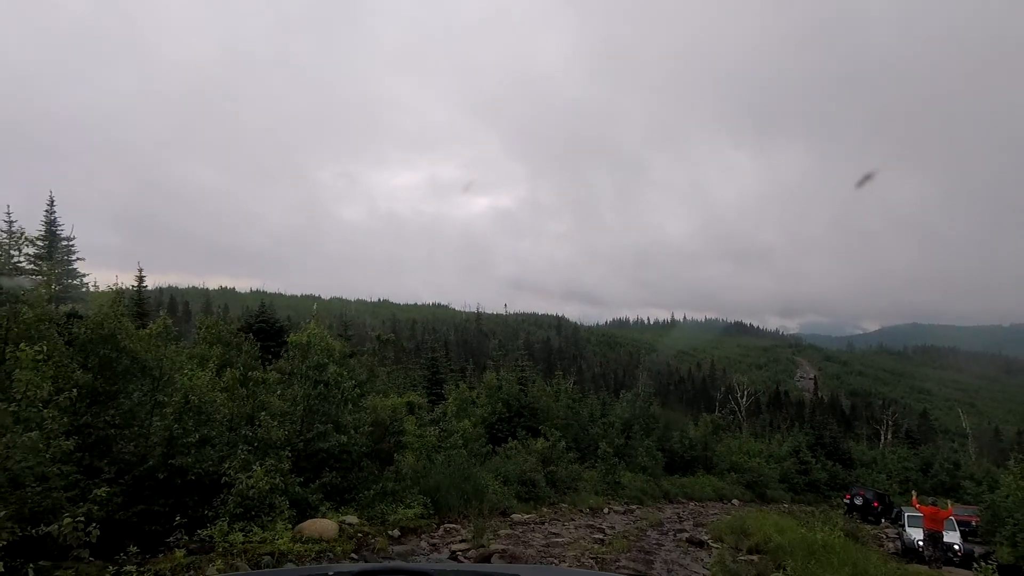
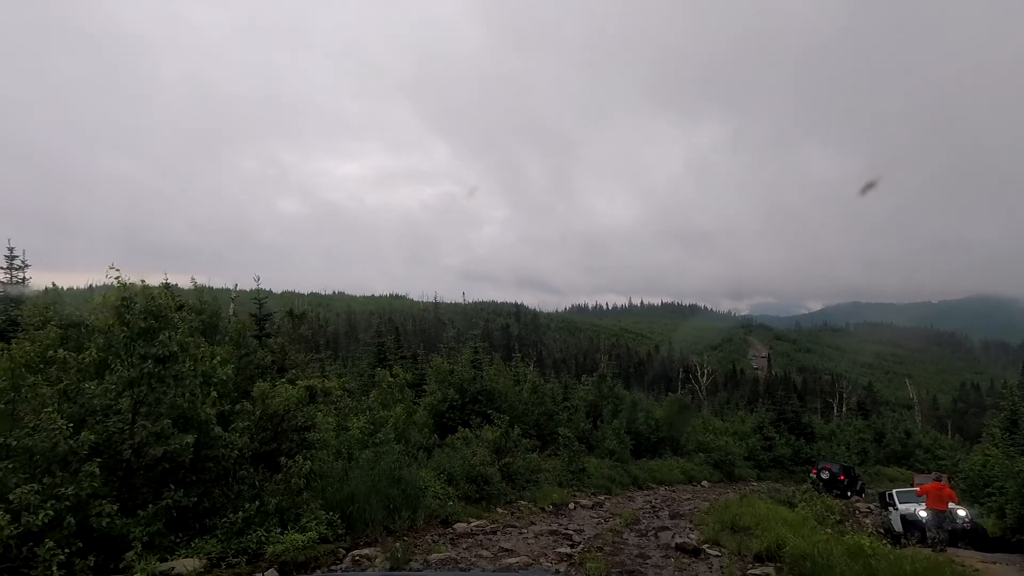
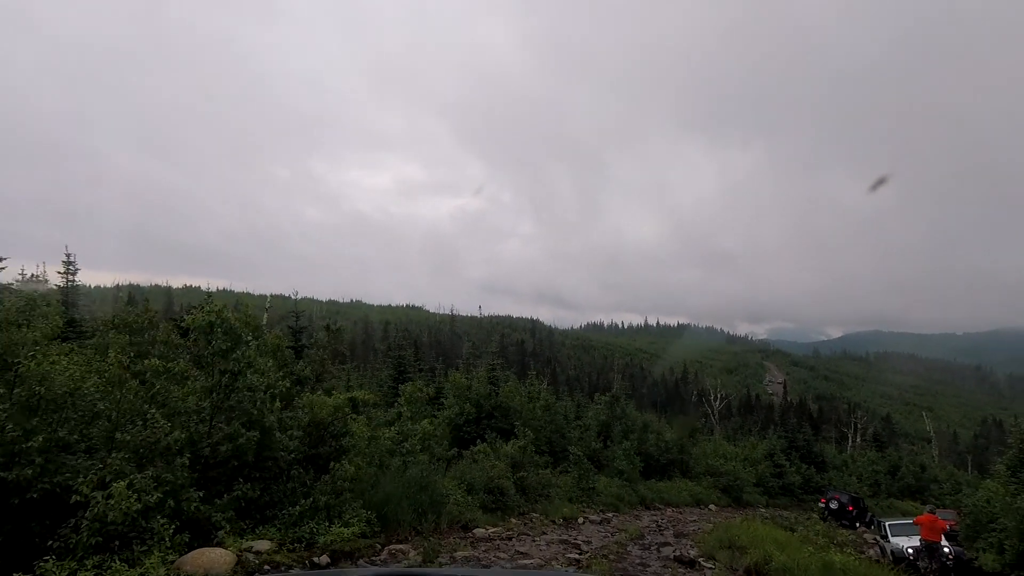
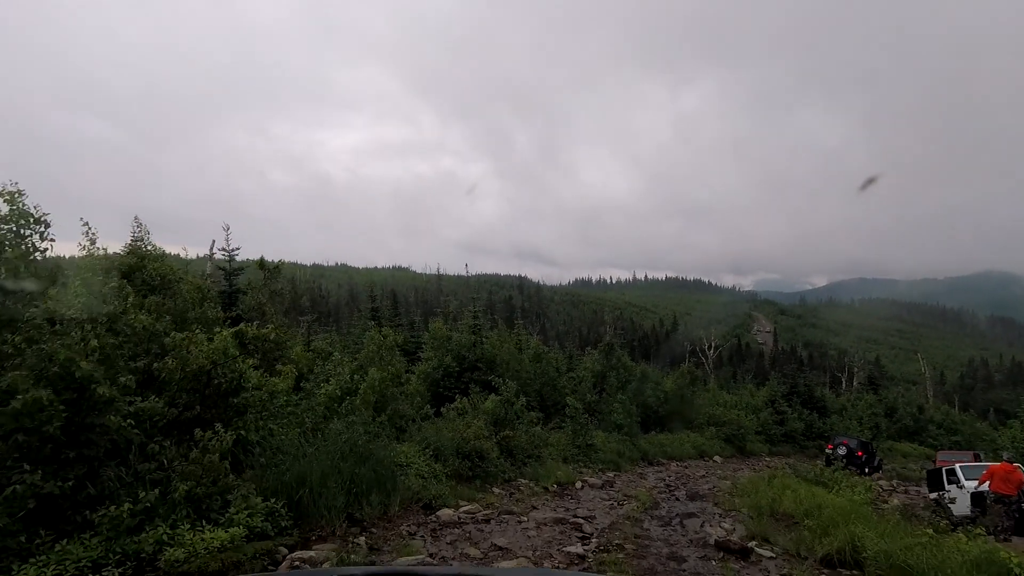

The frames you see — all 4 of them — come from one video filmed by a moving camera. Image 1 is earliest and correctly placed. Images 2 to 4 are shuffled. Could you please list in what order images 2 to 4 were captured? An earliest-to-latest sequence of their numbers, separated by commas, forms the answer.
3, 2, 4
